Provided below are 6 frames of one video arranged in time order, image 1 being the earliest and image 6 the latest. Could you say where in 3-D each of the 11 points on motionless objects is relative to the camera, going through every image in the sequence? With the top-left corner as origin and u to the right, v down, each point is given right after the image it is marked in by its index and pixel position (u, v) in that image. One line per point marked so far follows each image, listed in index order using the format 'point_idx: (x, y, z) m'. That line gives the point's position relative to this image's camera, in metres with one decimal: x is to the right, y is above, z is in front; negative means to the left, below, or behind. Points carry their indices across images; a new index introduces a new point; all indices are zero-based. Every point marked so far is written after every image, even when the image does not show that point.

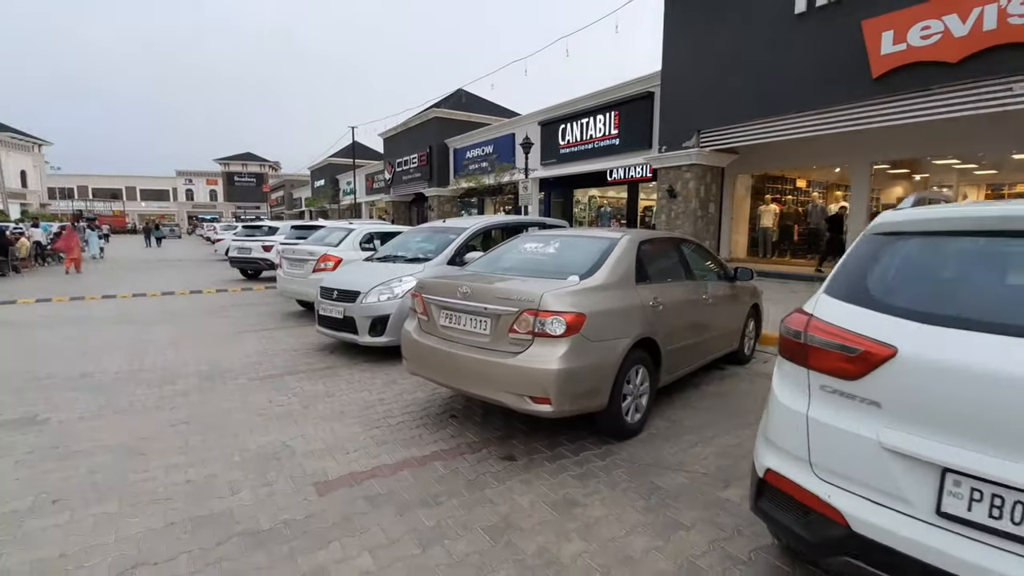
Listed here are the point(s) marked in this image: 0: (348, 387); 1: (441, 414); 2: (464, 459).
0: (-2.1, -1.2, +6.2) m
1: (-0.8, -1.4, +5.4) m
2: (-0.4, -1.5, +4.4) m
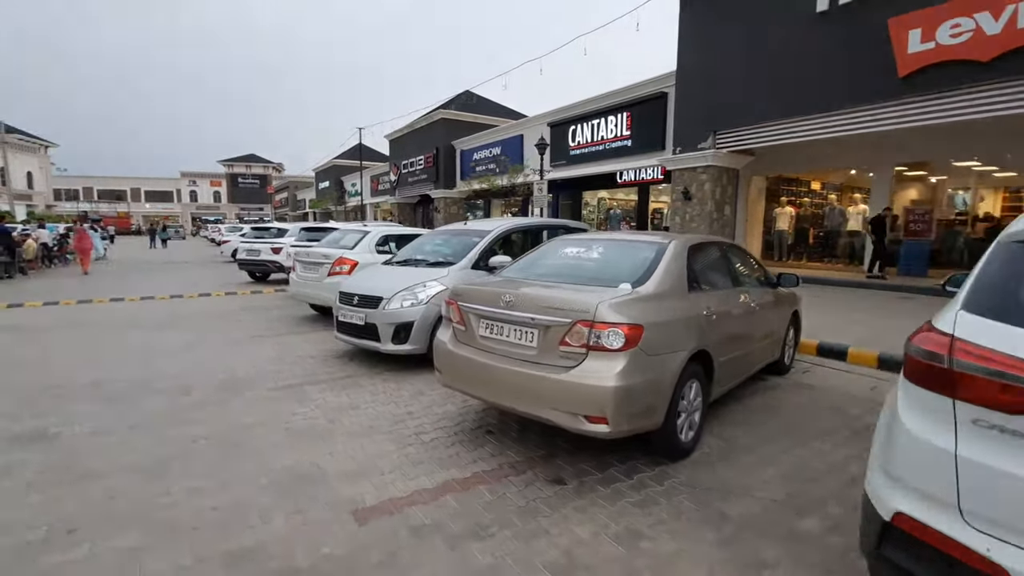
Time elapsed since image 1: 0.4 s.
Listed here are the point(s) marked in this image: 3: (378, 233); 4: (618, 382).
0: (-1.6, -1.3, +5.9) m
1: (-0.4, -1.4, +5.0) m
2: (0.0, -1.6, +4.0) m
3: (-2.8, +1.2, +10.5) m
4: (+0.8, -0.7, +3.7) m
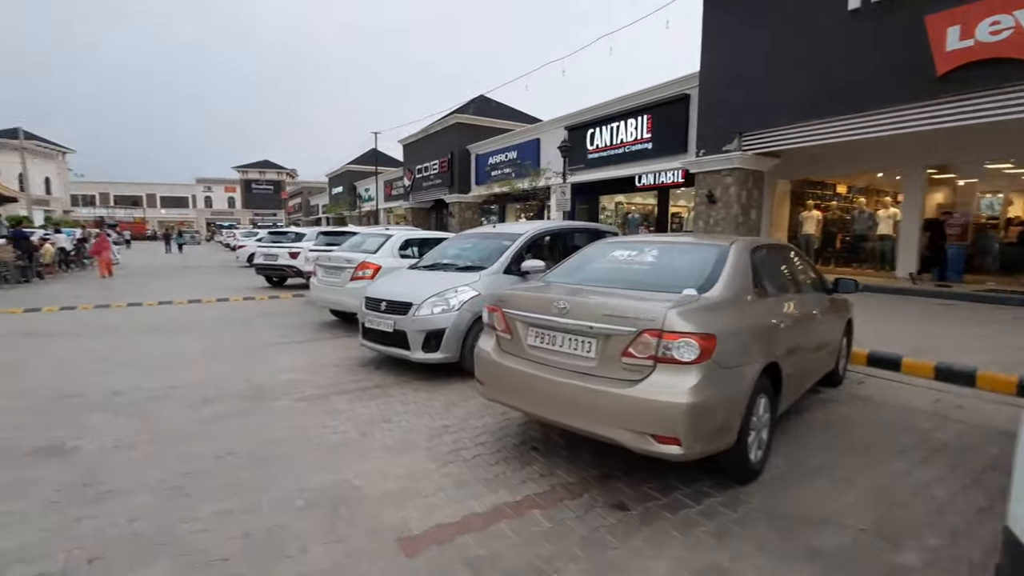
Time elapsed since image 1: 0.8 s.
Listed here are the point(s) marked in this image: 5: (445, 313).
0: (-1.2, -1.4, +5.6) m
1: (+0.1, -1.5, +4.7) m
2: (+0.4, -1.6, +3.7) m
3: (-2.3, +1.1, +10.2) m
4: (+1.2, -0.7, +3.4) m
5: (-0.9, -0.3, +6.5) m
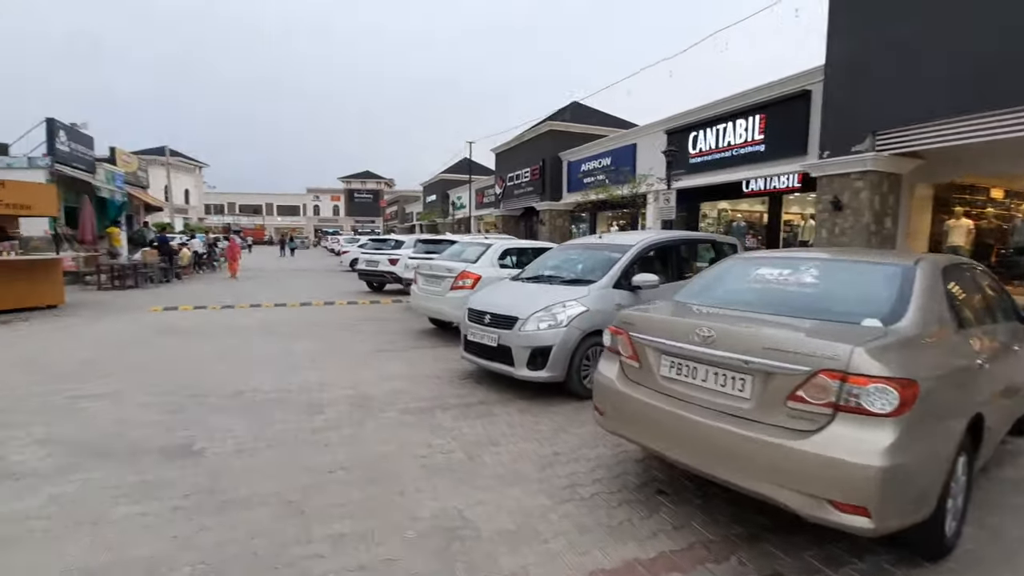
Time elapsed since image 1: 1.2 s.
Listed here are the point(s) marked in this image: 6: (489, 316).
0: (0.0, -1.5, +5.2) m
1: (+1.1, -1.7, +4.2) m
2: (+1.2, -1.8, +3.1) m
3: (-0.2, +0.9, +10.0) m
4: (+2.0, -0.9, +2.7) m
5: (+0.5, -0.5, +6.1) m
6: (-0.3, -0.4, +6.7) m
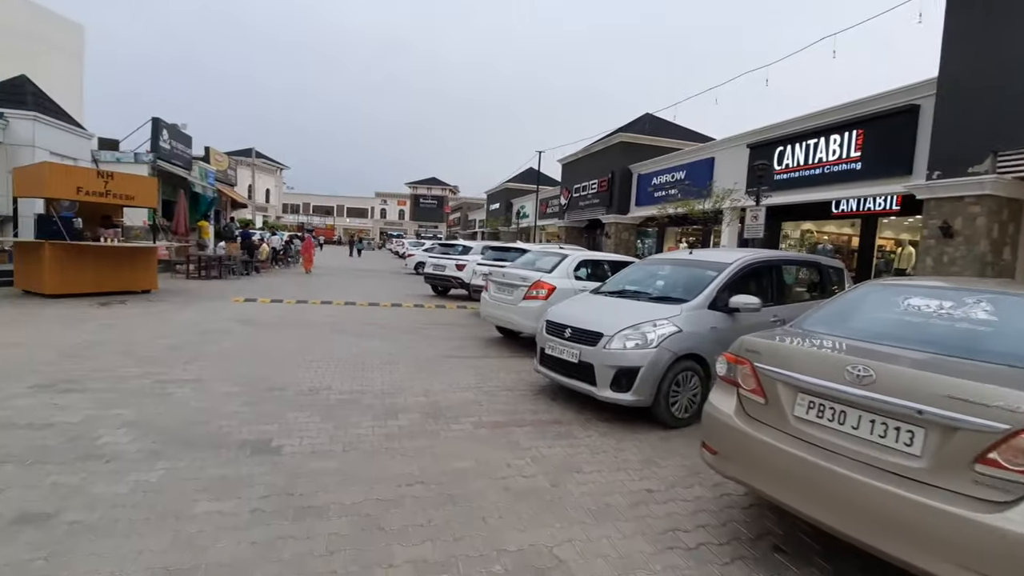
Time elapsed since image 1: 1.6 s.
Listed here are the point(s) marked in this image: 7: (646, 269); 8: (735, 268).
0: (+0.8, -1.7, +4.8) m
1: (+1.8, -1.8, +3.6) m
2: (+1.8, -1.9, +2.6) m
3: (+1.3, +0.6, +9.6) m
4: (+2.6, -1.1, +2.1) m
5: (+1.5, -0.7, +5.6) m
6: (+0.7, -0.5, +6.3) m
7: (+2.0, +0.3, +7.6) m
8: (+3.0, +0.3, +6.7) m
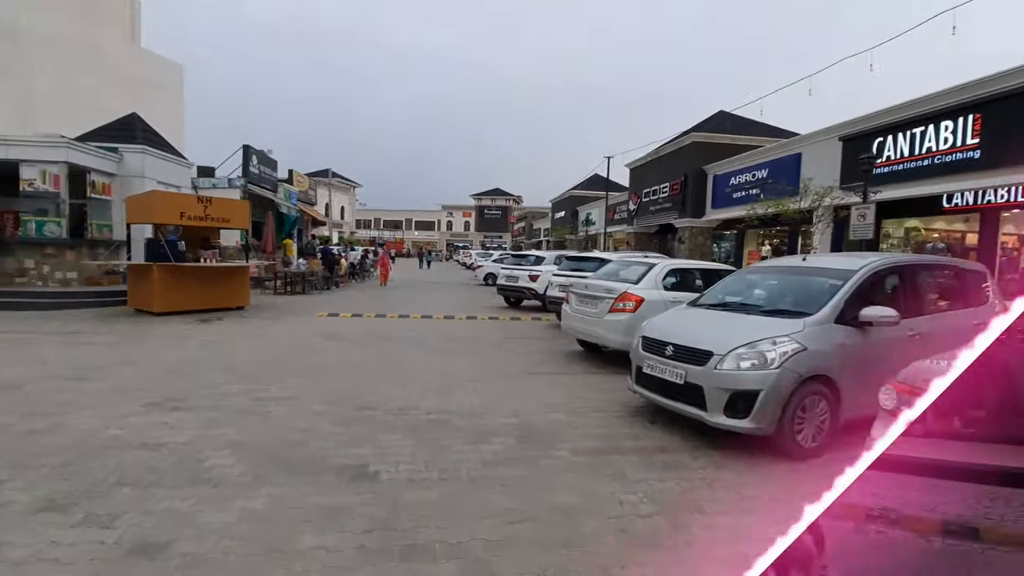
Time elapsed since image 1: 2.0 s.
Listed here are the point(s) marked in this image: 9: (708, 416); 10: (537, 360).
0: (+1.8, -1.8, +4.3) m
1: (+2.6, -1.9, +3.0) m
2: (+2.5, -2.0, +1.9) m
3: (+2.8, +0.4, +9.0) m
4: (+3.1, -1.2, +1.3) m
5: (+2.5, -0.8, +5.0) m
6: (+1.8, -0.7, +5.8) m
7: (+3.3, +0.1, +6.9) m
8: (+4.1, +0.1, +5.9) m
9: (+2.1, -1.3, +5.2) m
10: (+0.5, -1.3, +9.4) m
